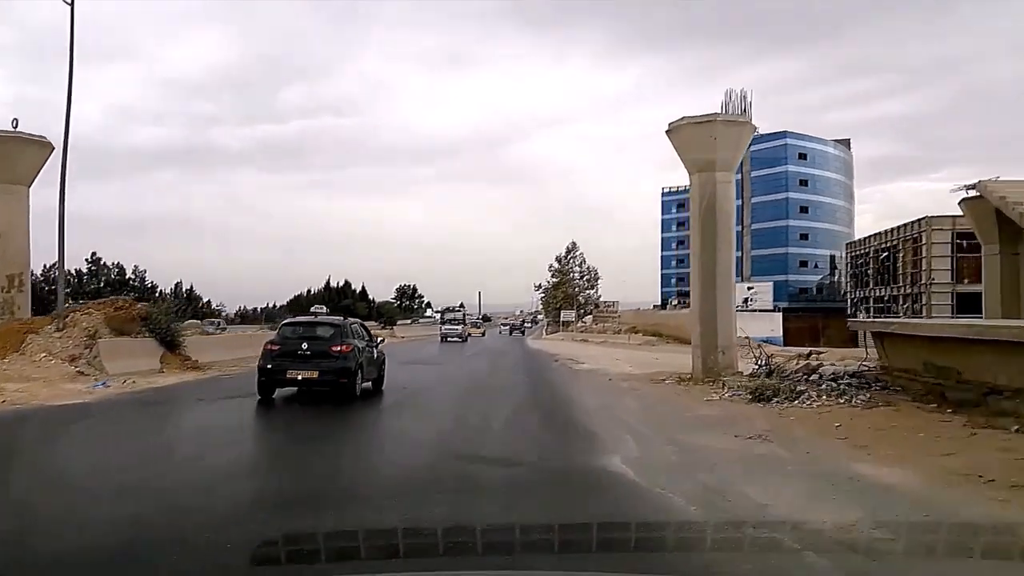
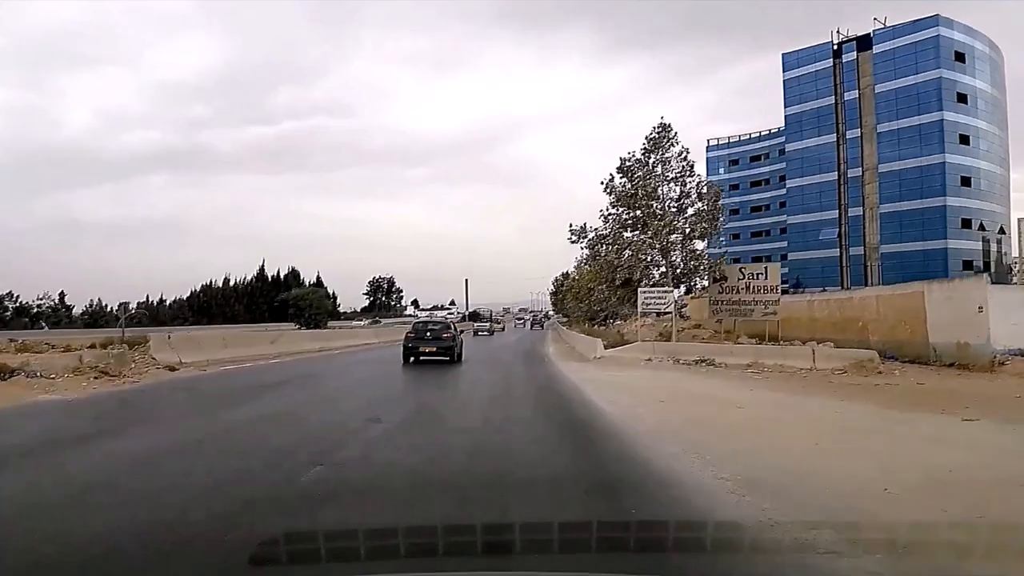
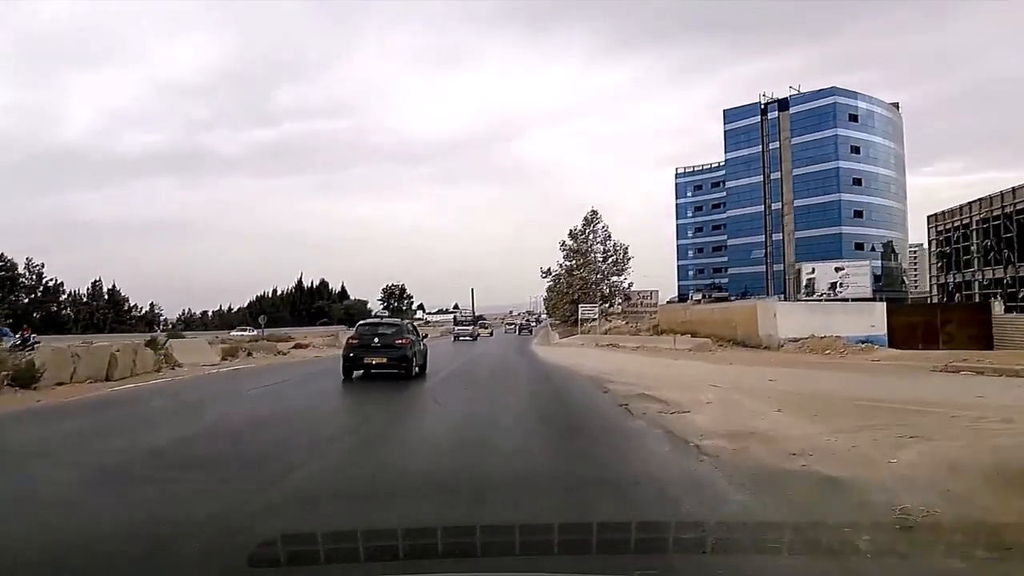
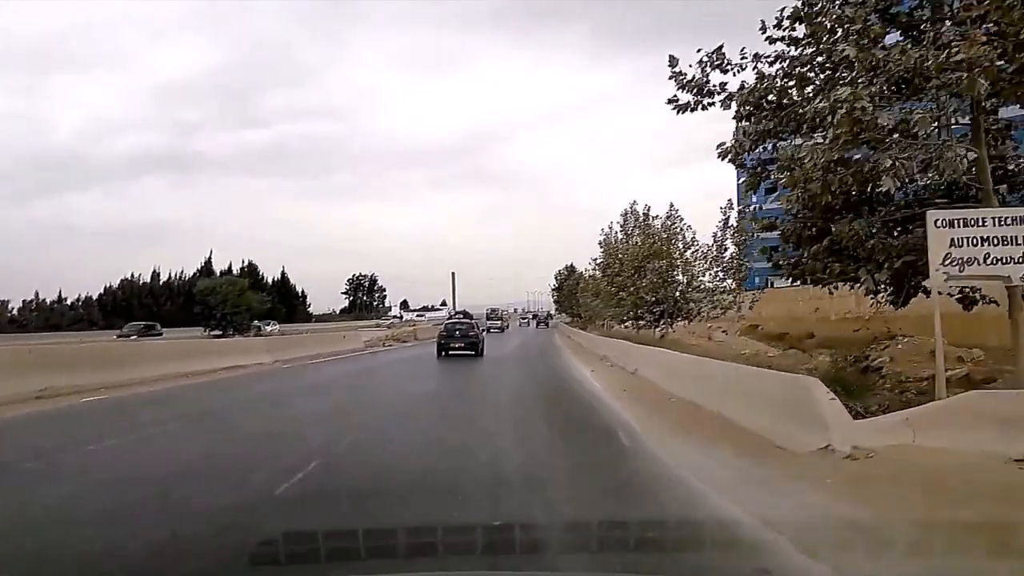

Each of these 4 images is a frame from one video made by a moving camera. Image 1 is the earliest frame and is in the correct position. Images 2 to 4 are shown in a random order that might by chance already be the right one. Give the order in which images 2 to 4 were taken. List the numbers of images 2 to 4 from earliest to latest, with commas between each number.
3, 2, 4
